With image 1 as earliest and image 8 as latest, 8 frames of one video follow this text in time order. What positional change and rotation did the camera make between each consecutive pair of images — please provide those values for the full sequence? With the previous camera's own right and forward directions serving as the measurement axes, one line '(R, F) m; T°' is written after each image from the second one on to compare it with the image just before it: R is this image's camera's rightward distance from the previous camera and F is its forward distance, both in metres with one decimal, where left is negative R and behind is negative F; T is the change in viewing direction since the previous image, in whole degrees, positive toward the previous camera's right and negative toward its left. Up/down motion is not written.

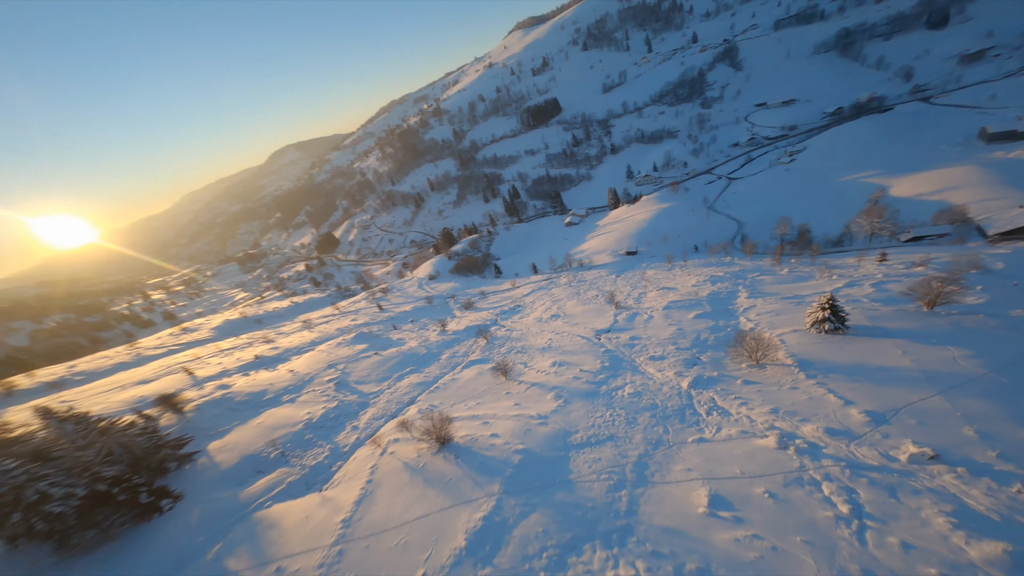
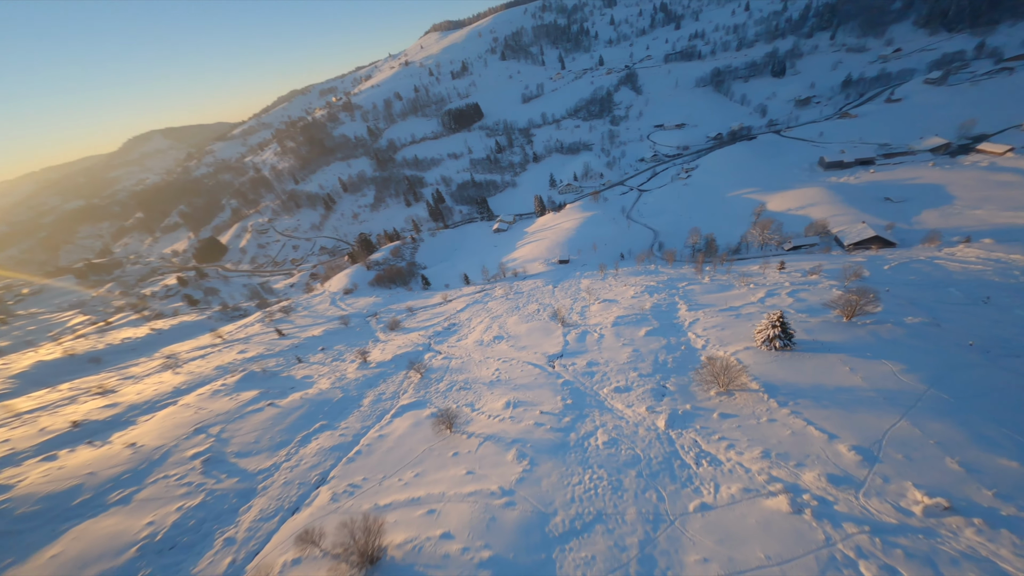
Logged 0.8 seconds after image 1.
(-0.5, +2.6) m; +13°
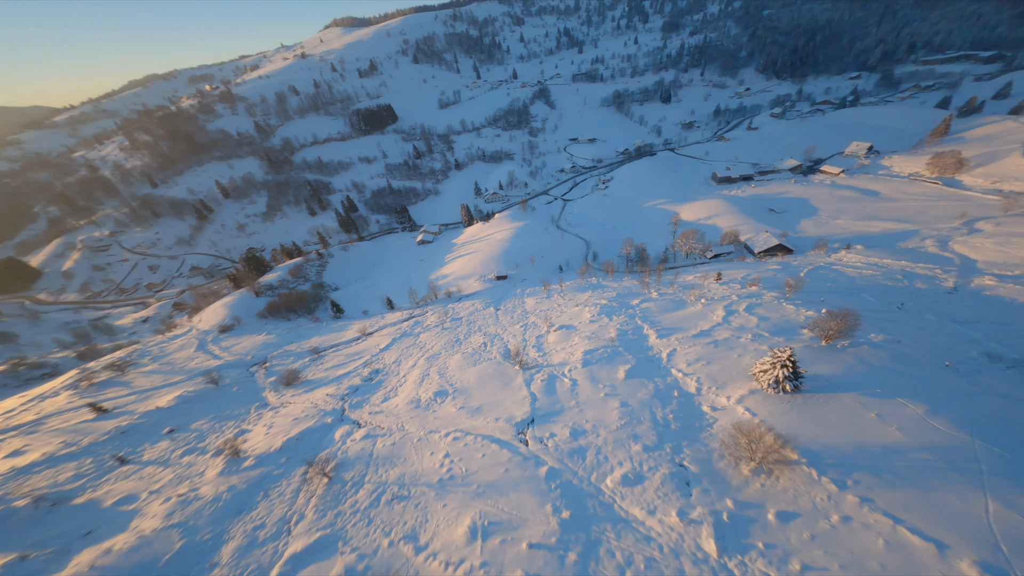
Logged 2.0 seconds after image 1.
(-0.7, +4.3) m; +13°
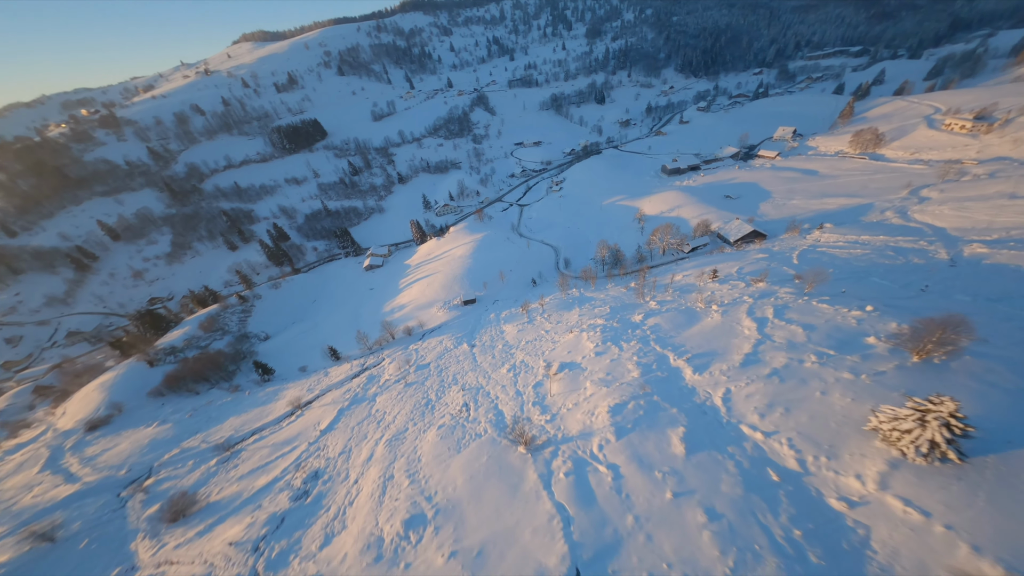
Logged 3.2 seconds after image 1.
(-0.8, +4.8) m; +7°
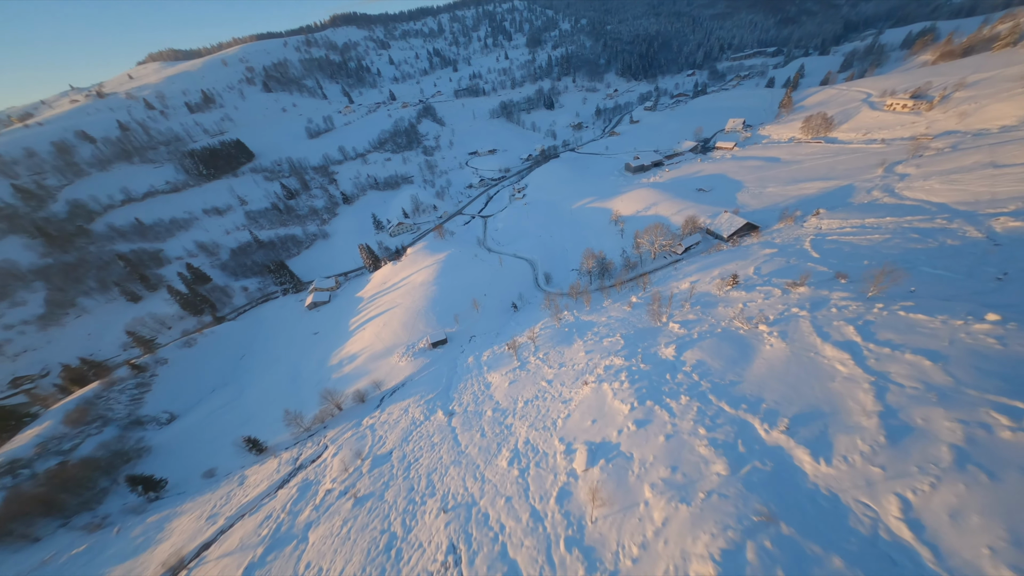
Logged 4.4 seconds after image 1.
(-0.6, +5.5) m; +6°
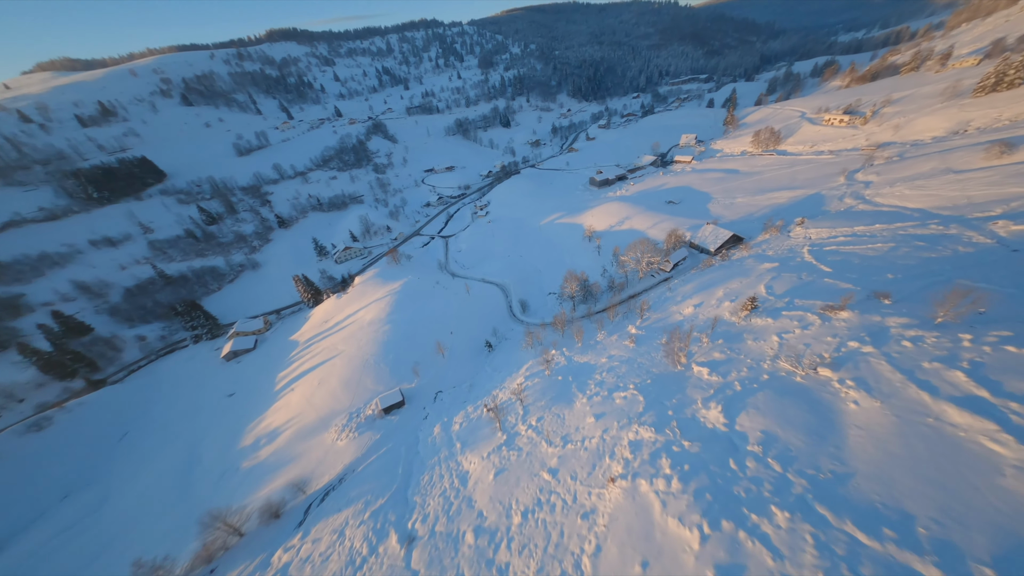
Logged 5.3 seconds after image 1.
(-0.5, +4.6) m; +7°
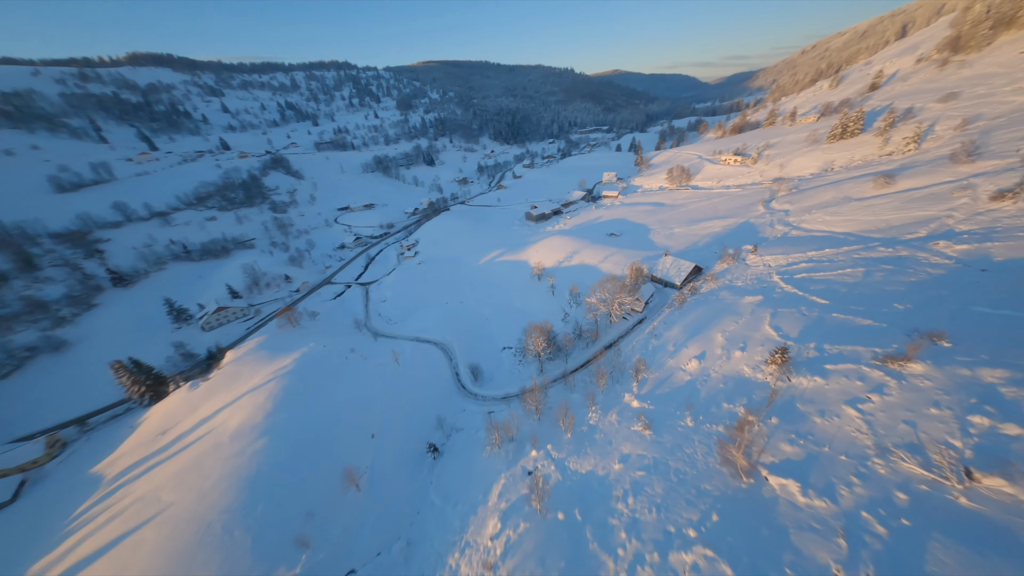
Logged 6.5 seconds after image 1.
(-0.7, +5.9) m; +13°
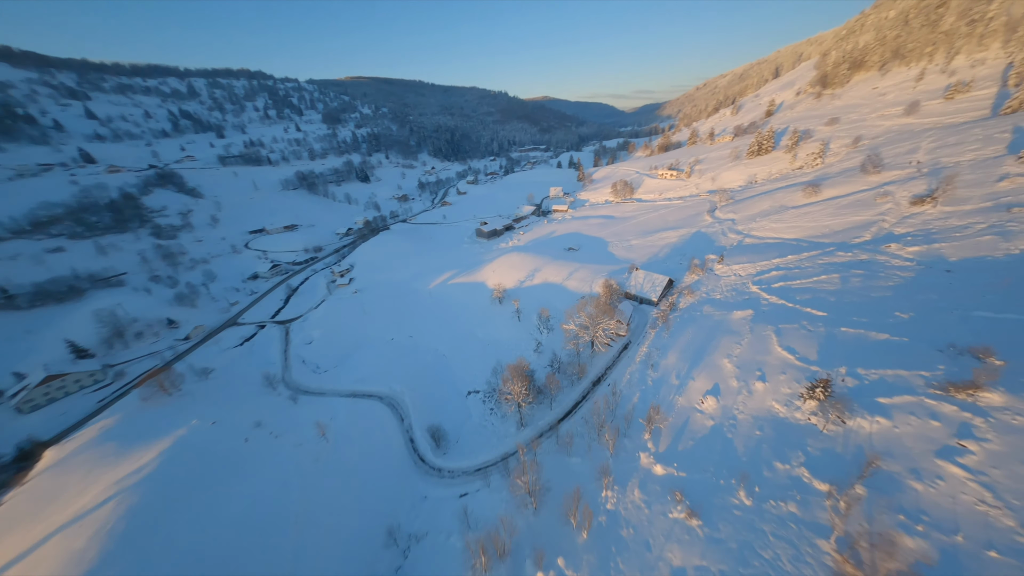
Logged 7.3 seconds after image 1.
(-0.8, +3.9) m; +10°
